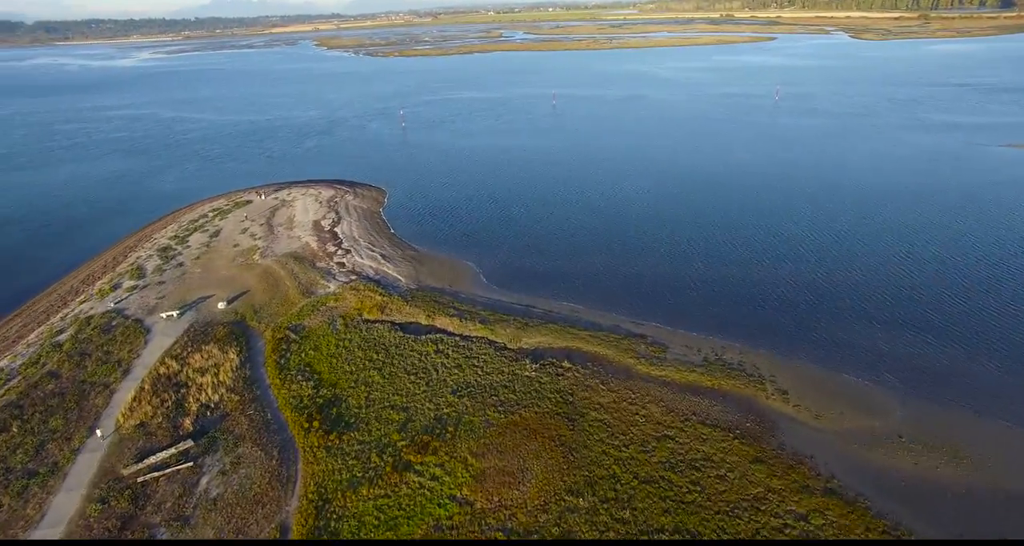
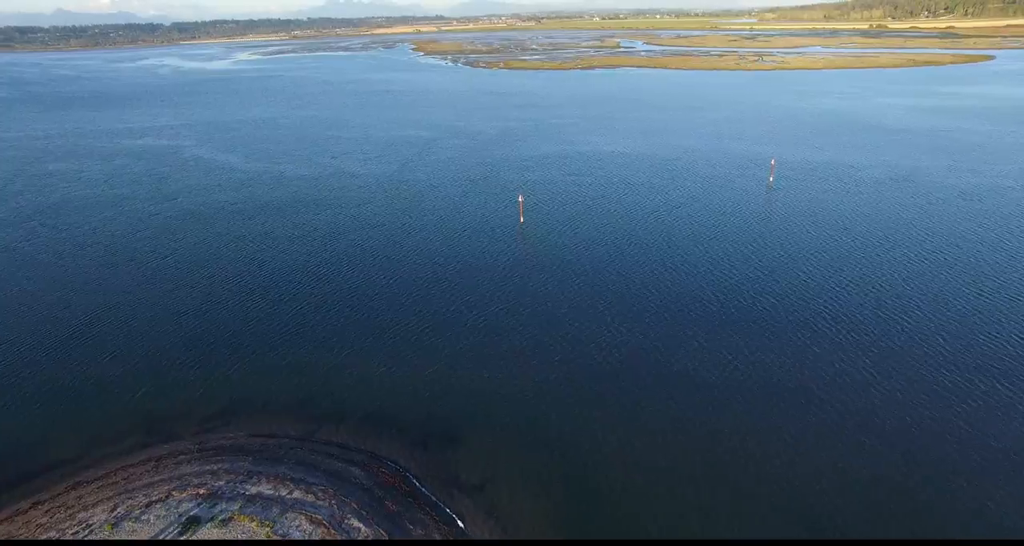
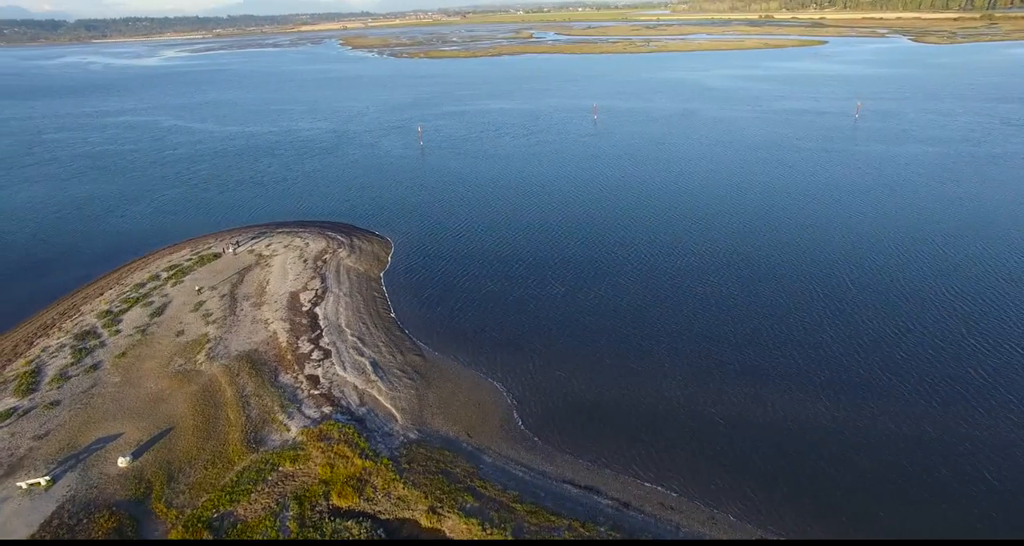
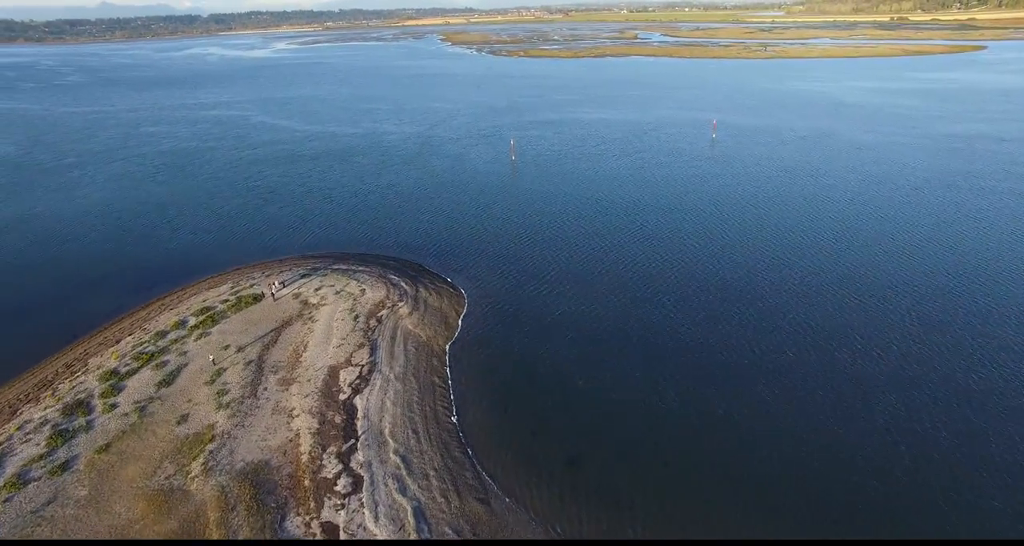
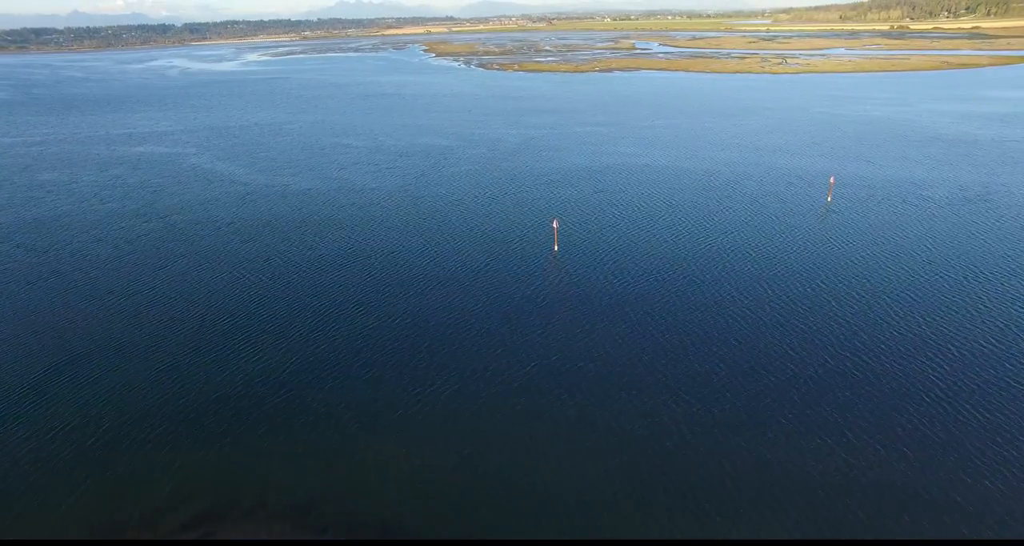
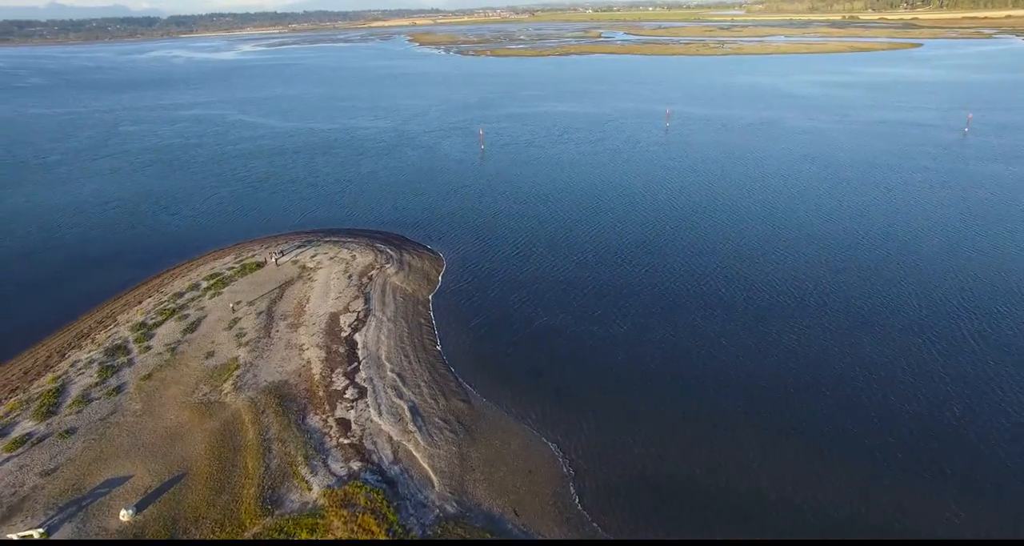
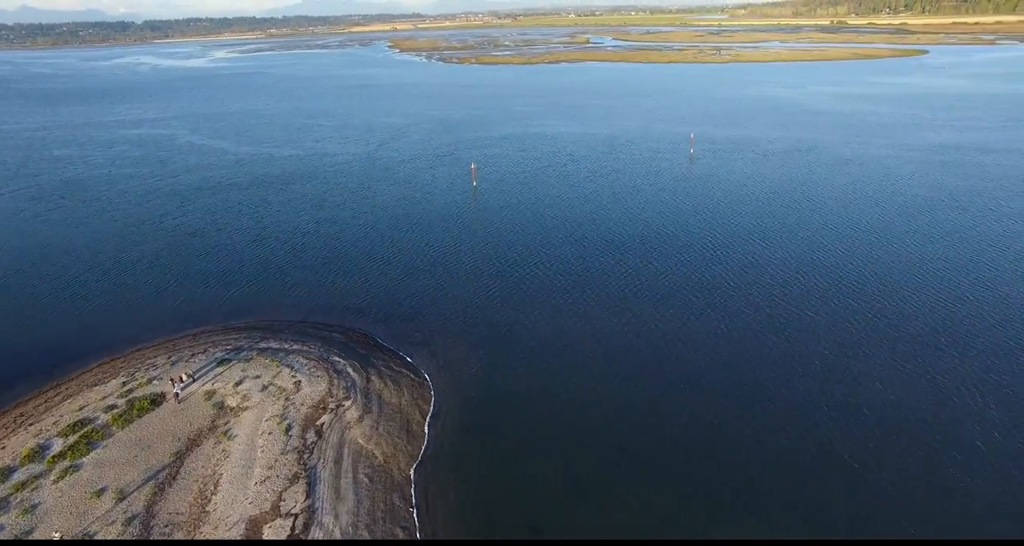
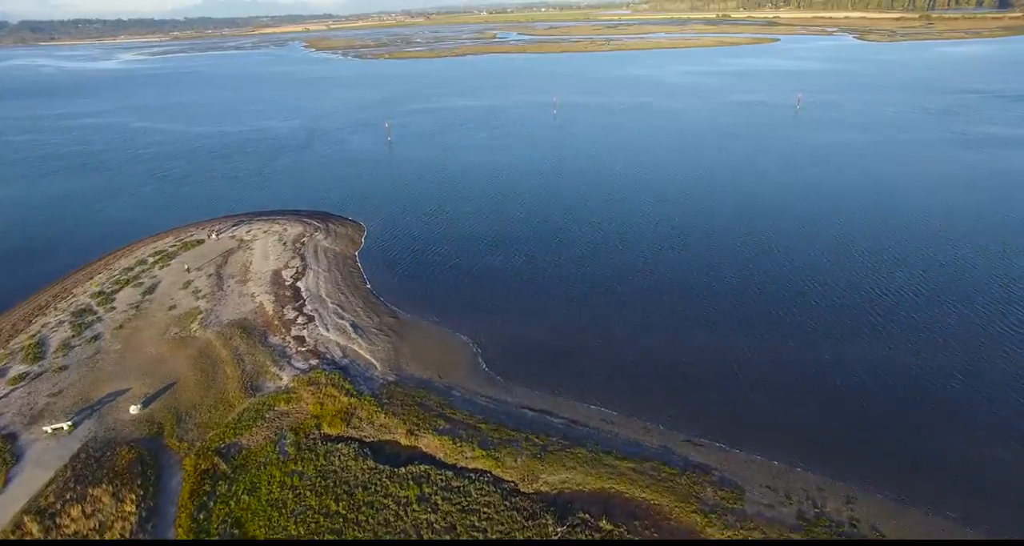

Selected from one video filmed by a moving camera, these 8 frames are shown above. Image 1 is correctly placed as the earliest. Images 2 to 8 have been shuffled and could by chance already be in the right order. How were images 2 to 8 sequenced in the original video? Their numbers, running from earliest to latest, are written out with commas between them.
8, 3, 6, 4, 7, 2, 5
